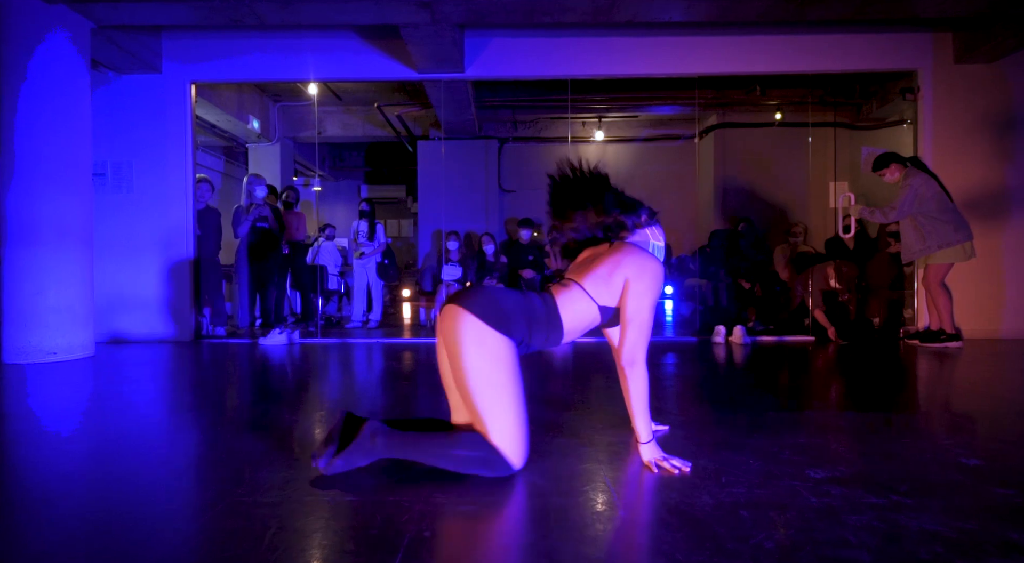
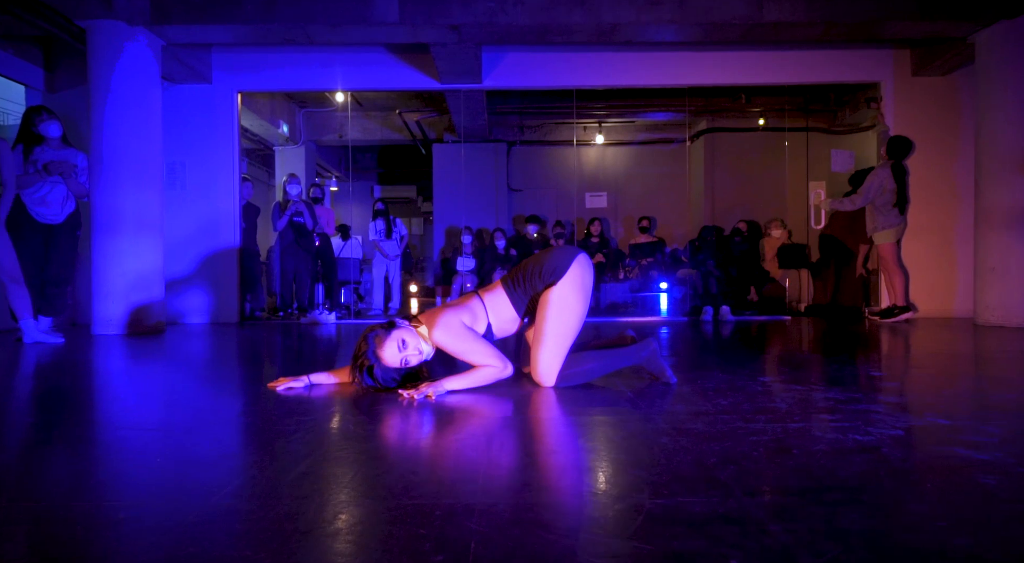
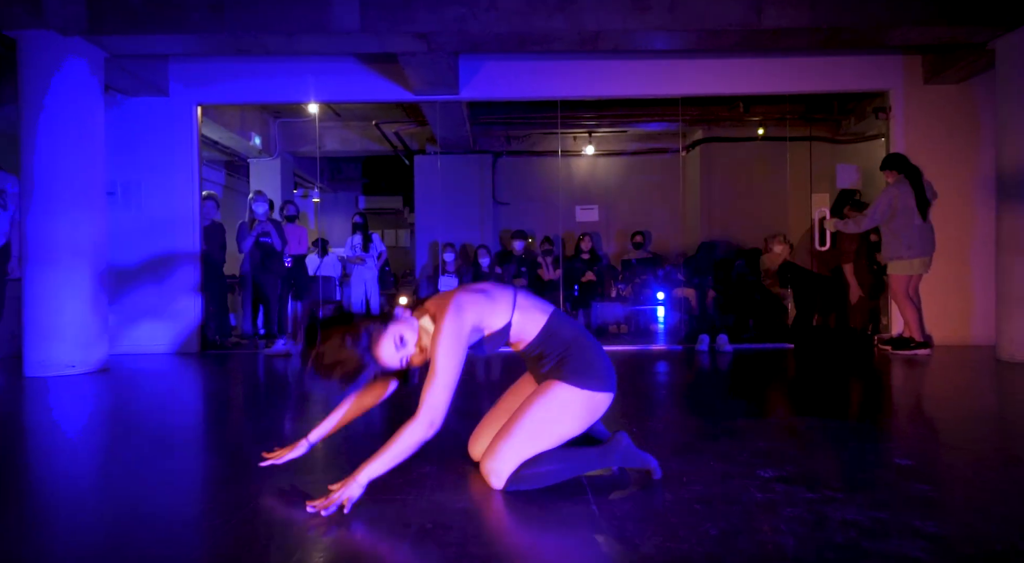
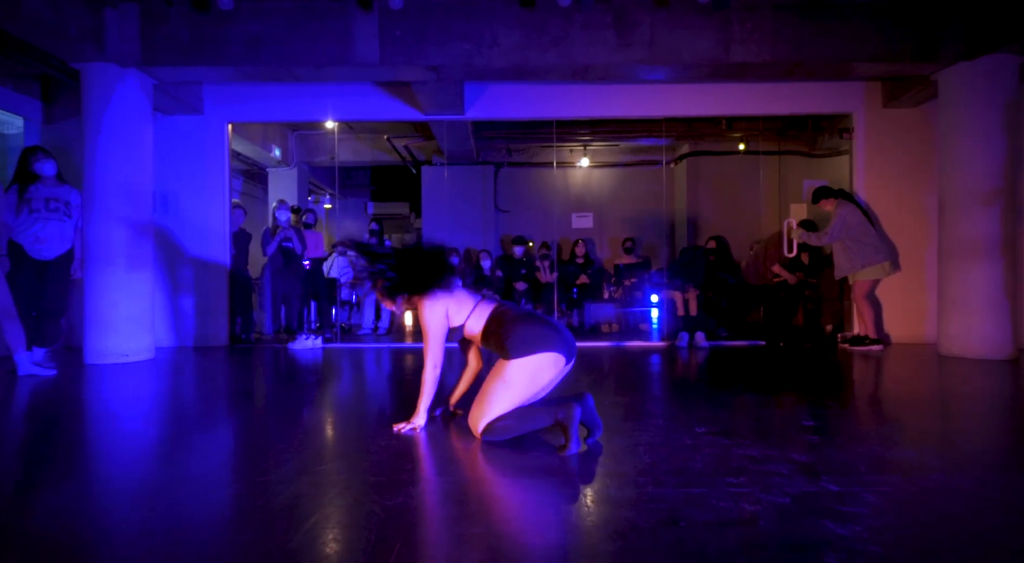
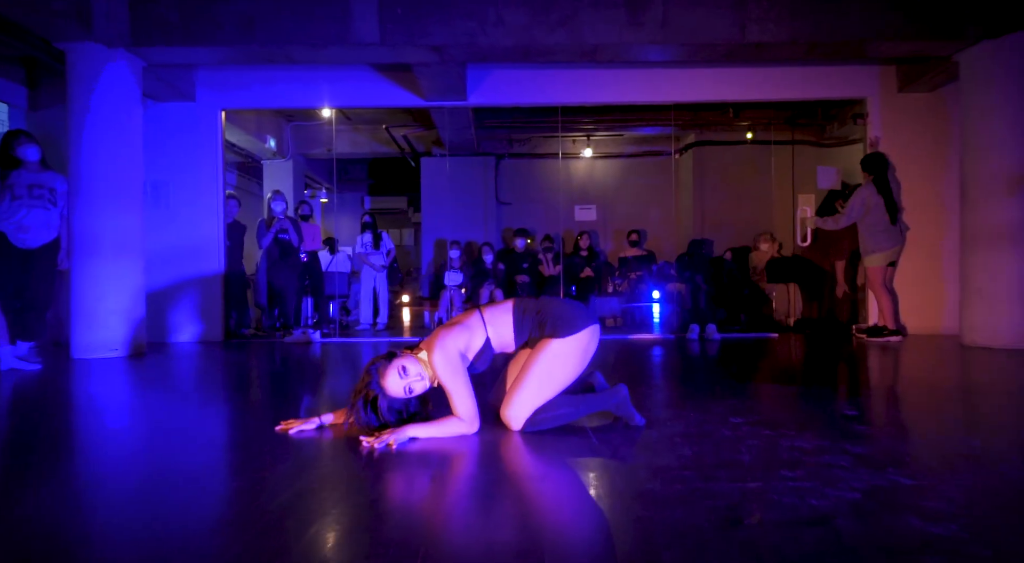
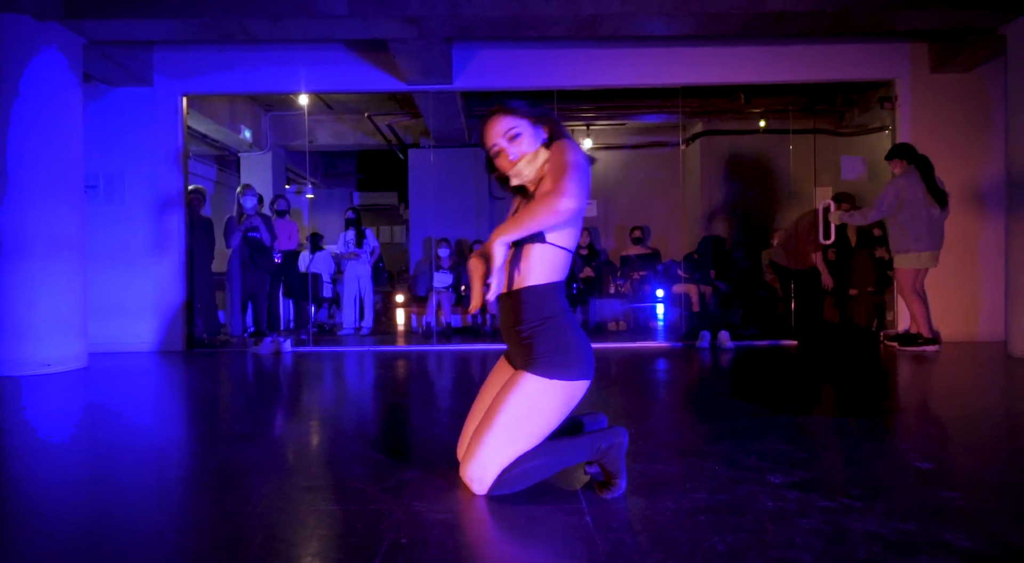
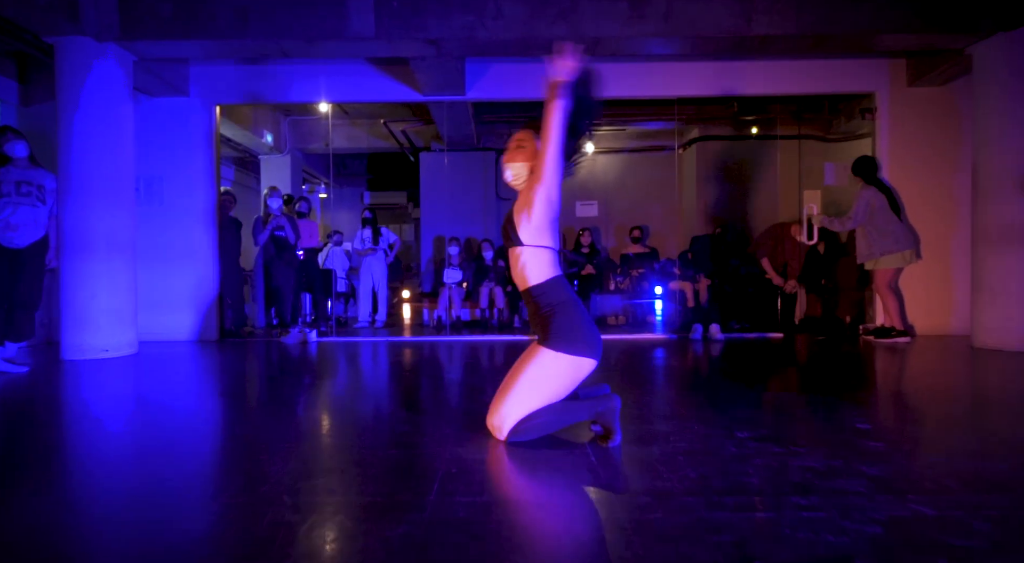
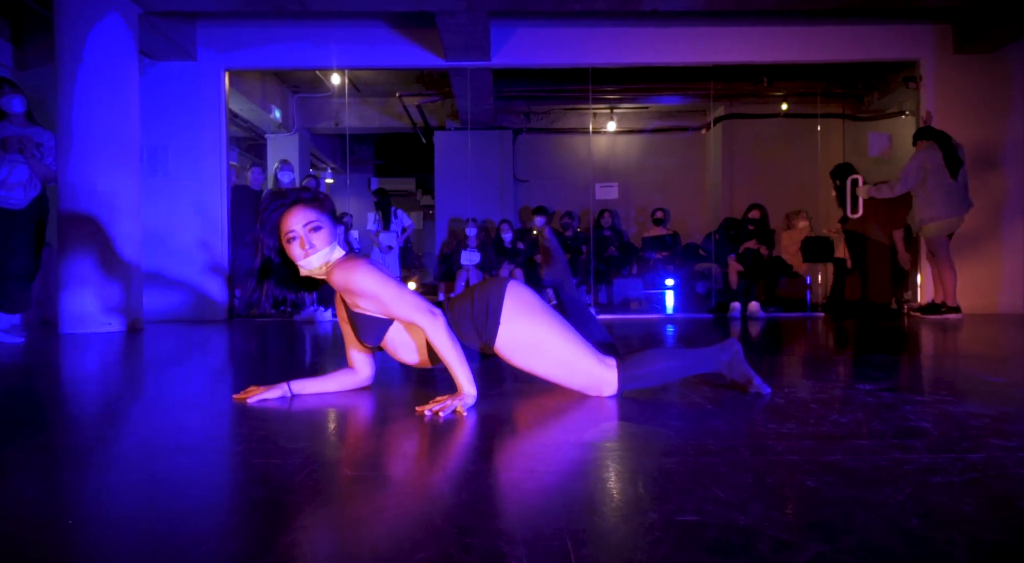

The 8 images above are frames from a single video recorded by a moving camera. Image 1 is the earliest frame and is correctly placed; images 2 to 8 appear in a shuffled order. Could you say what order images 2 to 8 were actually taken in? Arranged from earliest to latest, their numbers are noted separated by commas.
4, 7, 6, 3, 5, 2, 8
